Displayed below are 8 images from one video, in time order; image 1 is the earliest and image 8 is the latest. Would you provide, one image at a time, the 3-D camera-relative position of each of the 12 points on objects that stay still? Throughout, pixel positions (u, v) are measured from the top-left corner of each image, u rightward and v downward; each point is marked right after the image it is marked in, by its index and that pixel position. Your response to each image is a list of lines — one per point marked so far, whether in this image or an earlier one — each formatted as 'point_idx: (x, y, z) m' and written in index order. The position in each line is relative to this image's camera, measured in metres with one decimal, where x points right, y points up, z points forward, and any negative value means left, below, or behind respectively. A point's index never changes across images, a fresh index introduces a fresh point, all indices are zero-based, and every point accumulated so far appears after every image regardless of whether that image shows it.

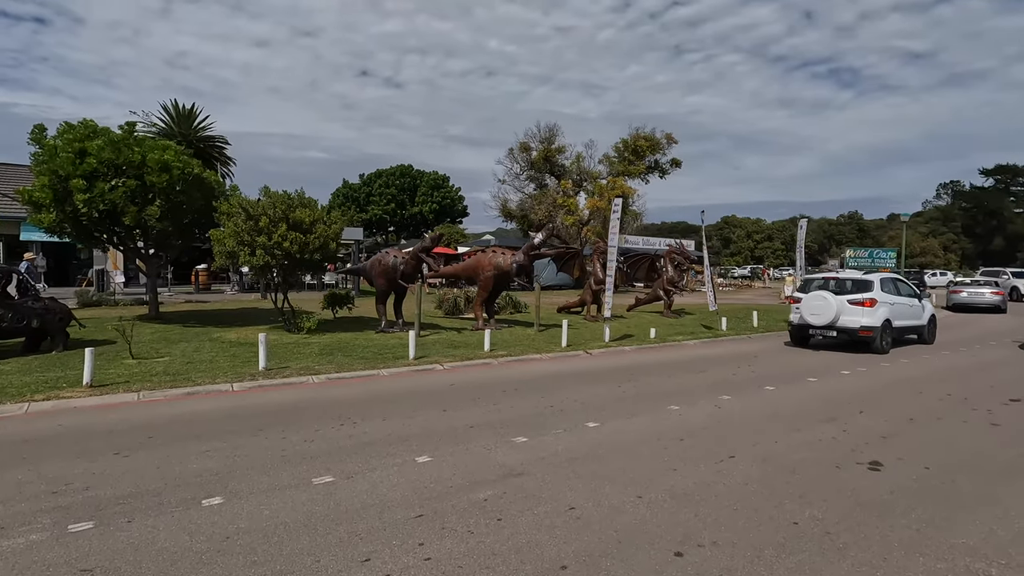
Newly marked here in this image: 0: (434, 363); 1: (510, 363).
0: (-1.6, -1.5, +11.0) m
1: (-0.1, -1.6, +11.5) m
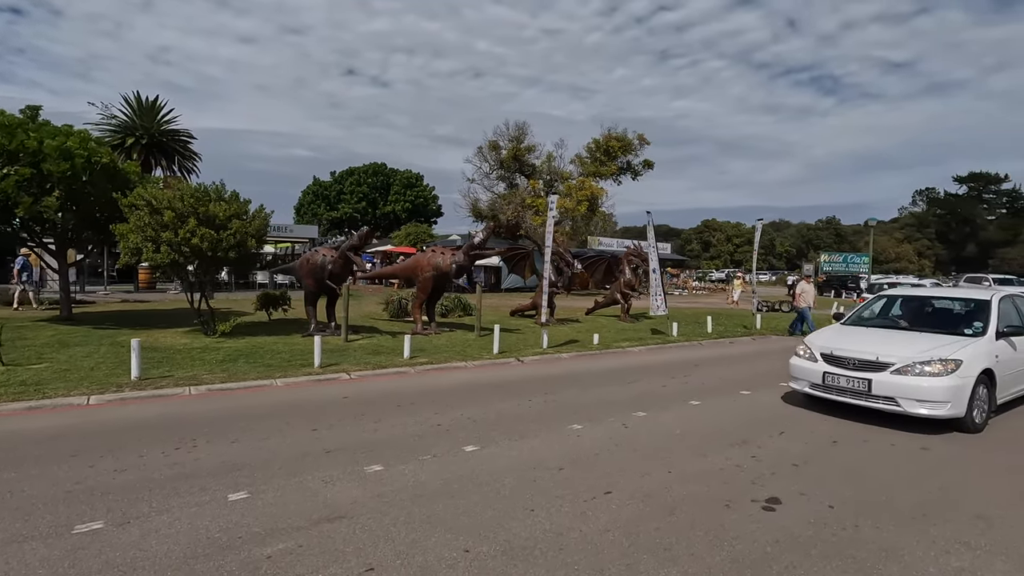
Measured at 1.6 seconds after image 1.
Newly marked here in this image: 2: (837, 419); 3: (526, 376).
0: (-3.2, -1.6, +10.1) m
1: (-1.7, -1.6, +10.5) m
2: (+4.4, -1.8, +7.3) m
3: (+0.3, -1.7, +10.5) m
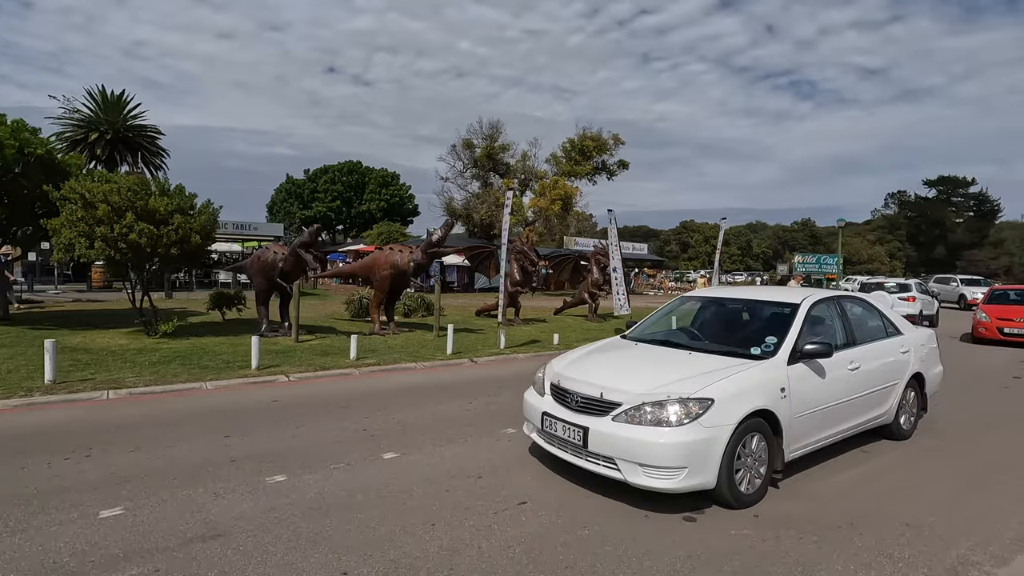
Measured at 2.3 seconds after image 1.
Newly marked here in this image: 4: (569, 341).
0: (-4.2, -1.5, +9.6) m
1: (-2.6, -1.6, +10.1) m
2: (+3.6, -1.8, +7.1) m
3: (-0.7, -1.7, +10.2) m
4: (+1.6, -1.5, +14.7) m
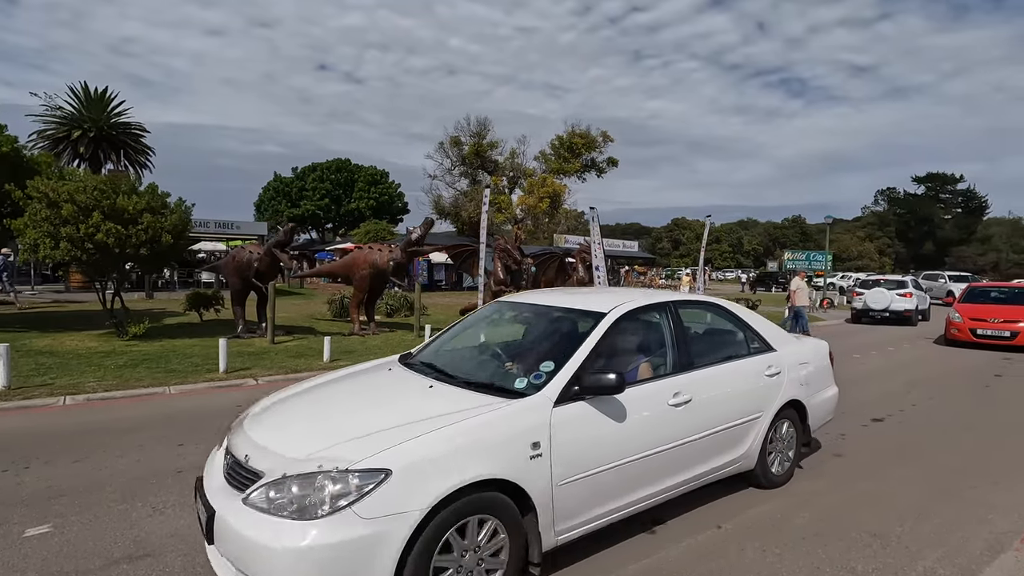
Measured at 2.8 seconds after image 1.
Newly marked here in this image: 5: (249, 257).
0: (-4.6, -1.5, +9.4) m
1: (-3.1, -1.6, +9.9) m
2: (+3.2, -1.7, +6.9) m
3: (-1.1, -1.7, +10.0) m
4: (+1.1, -1.4, +14.5) m
5: (-6.6, +0.8, +13.5) m
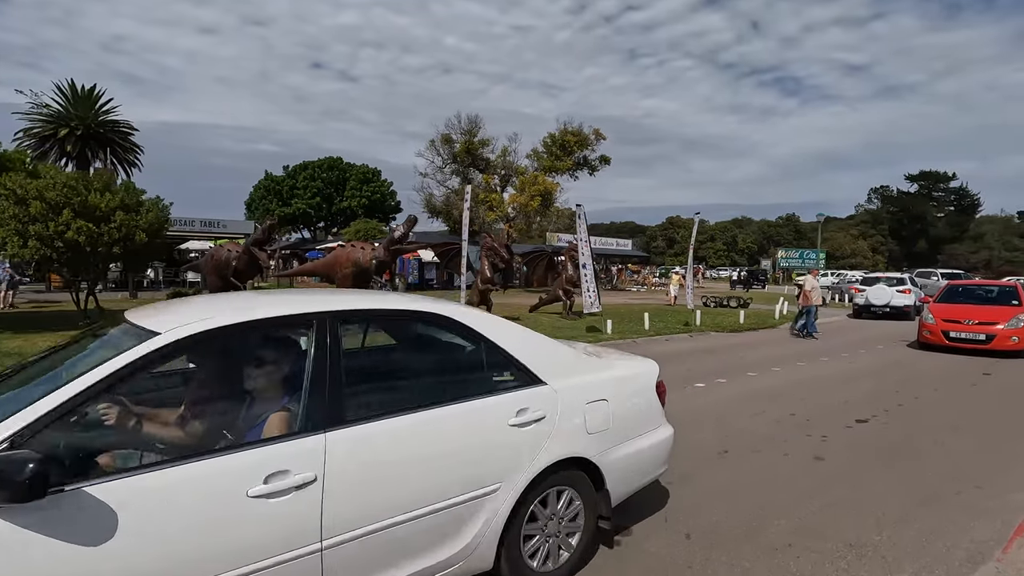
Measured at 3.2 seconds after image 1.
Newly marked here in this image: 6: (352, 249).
0: (-4.9, -1.5, +9.1) m
1: (-3.4, -1.6, +9.6) m
2: (+2.9, -1.7, +6.7) m
3: (-1.5, -1.7, +9.7) m
4: (+0.7, -1.4, +14.3) m
5: (-7.0, +0.8, +13.2) m
6: (-4.3, +1.0, +14.5) m
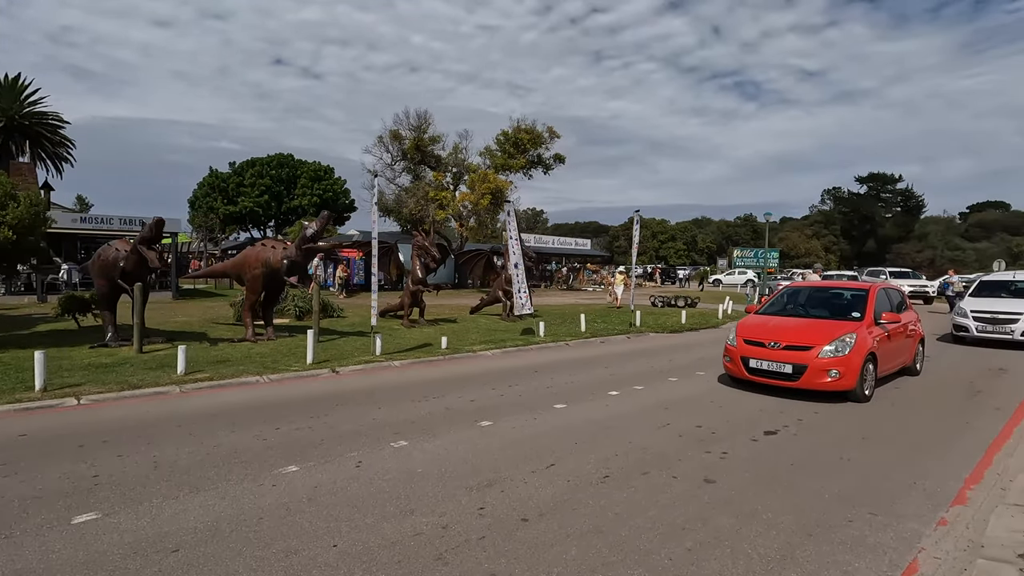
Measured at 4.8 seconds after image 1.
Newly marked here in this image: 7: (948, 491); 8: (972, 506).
0: (-6.5, -1.6, +8.0) m
1: (-5.0, -1.6, +8.6) m
2: (+1.4, -1.7, +6.1) m
3: (-3.1, -1.7, +8.8) m
4: (-1.2, -1.4, +13.5) m
5: (-8.8, +0.7, +11.9) m
6: (-6.2, +1.0, +13.4) m
7: (+3.9, -1.8, +4.7) m
8: (+3.8, -1.8, +4.4) m
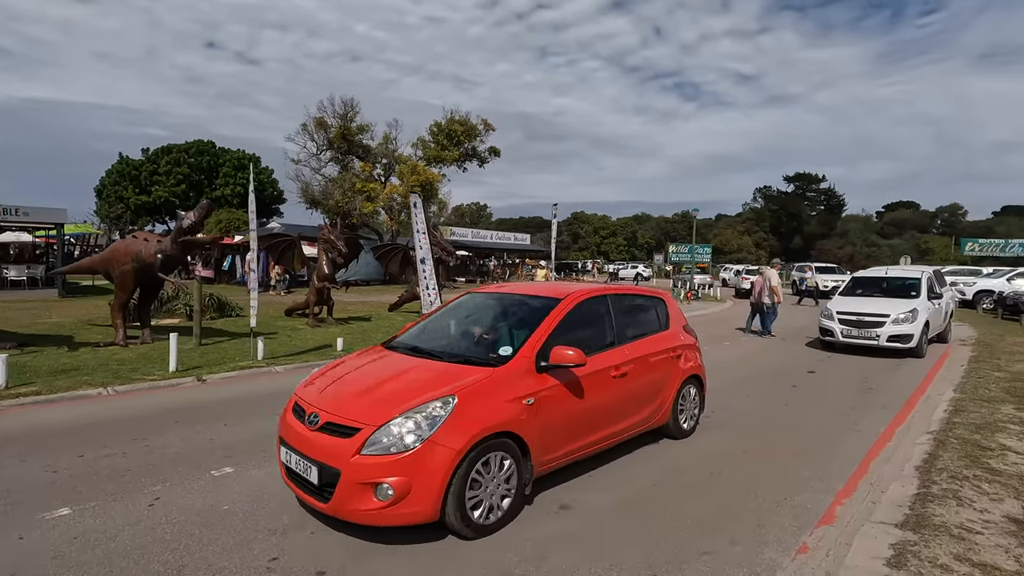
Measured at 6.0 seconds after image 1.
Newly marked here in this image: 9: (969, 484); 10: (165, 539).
0: (-8.2, -1.6, +6.6) m
1: (-6.7, -1.6, +7.3) m
2: (-0.1, -1.7, +5.4) m
3: (-4.8, -1.7, +7.7) m
4: (-3.4, -1.3, +12.6) m
5: (-10.9, +0.8, +10.2) m
6: (-8.4, +1.0, +11.9) m
7: (+2.5, -1.8, +4.3) m
8: (+2.4, -1.8, +4.0) m
9: (+4.0, -1.7, +4.7) m
10: (-2.4, -1.8, +3.8) m
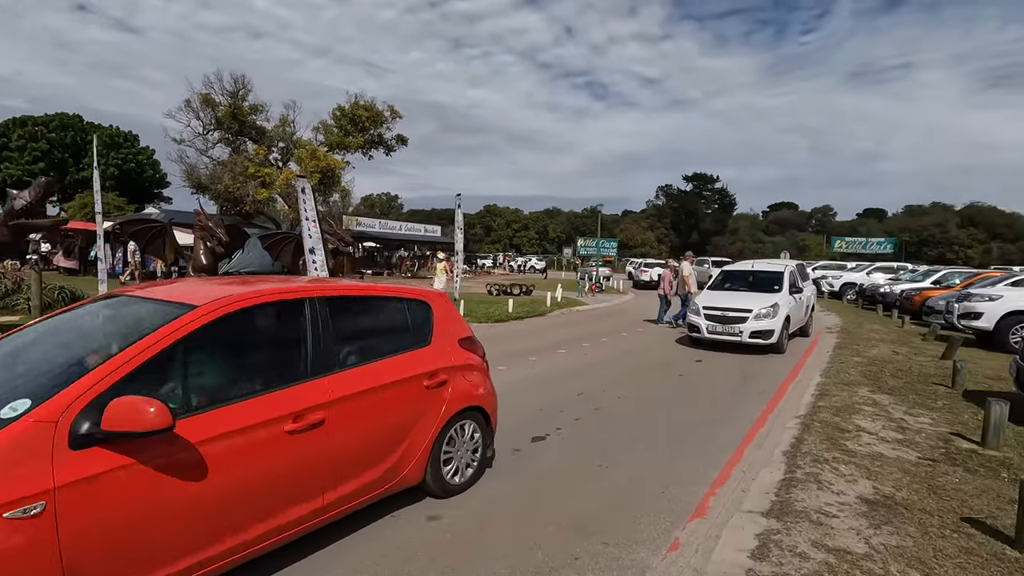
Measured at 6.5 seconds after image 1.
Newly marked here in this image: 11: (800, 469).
0: (-9.4, -1.5, +4.8) m
1: (-8.1, -1.5, +5.8) m
2: (-1.3, -1.6, +5.0) m
3: (-6.3, -1.6, +6.5) m
4: (-5.7, -1.2, +11.5) m
5: (-12.7, +0.9, +7.9) m
6: (-10.5, +1.2, +10.0) m
7: (+1.5, -1.7, +4.3) m
8: (+1.5, -1.7, +4.0) m
9: (+2.9, -1.7, +5.0) m
10: (-3.3, -1.7, +3.0) m
11: (+2.6, -1.7, +4.9) m
